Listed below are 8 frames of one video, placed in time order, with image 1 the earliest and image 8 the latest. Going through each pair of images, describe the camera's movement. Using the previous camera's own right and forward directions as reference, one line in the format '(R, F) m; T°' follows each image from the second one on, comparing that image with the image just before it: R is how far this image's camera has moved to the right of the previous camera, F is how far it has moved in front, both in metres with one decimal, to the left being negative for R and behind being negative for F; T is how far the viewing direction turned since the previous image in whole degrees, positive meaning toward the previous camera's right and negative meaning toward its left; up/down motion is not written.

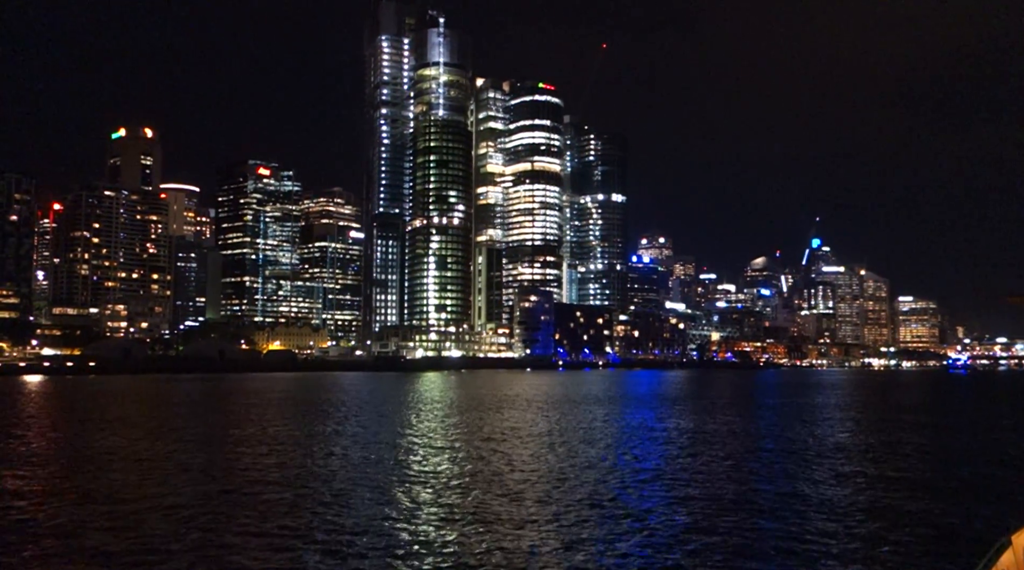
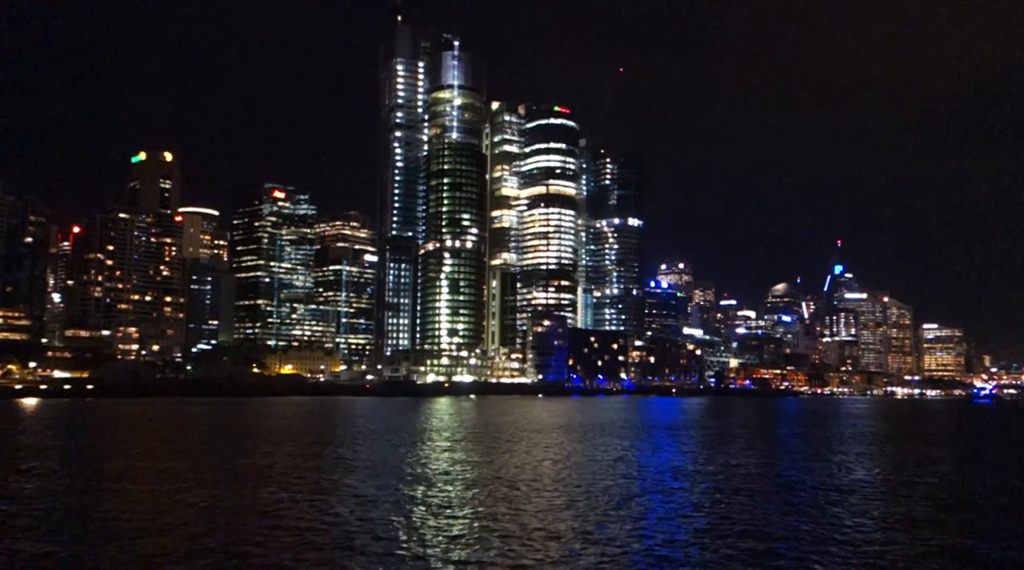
(+0.6, +2.5) m; -1°
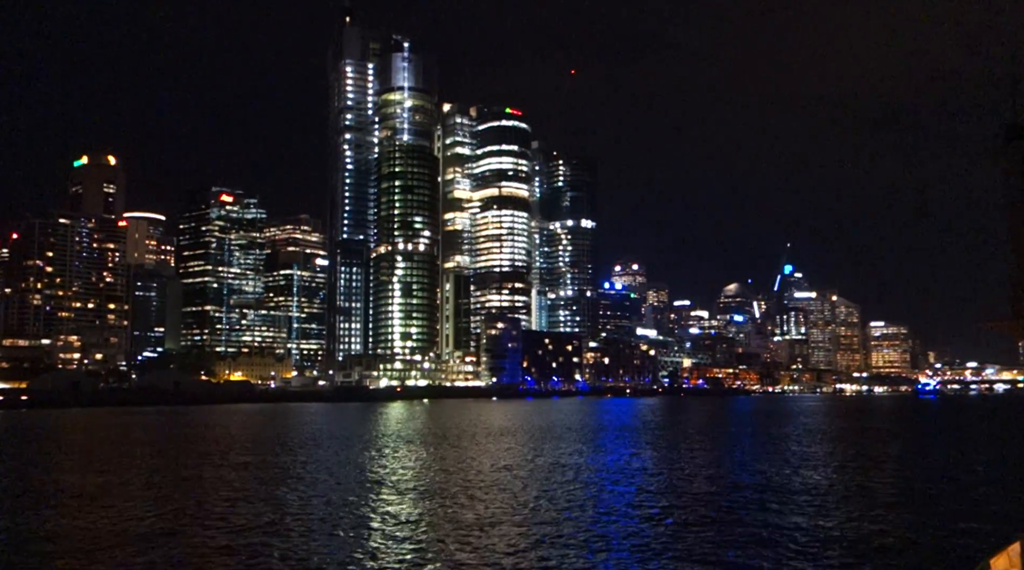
(+0.2, +0.9) m; +3°
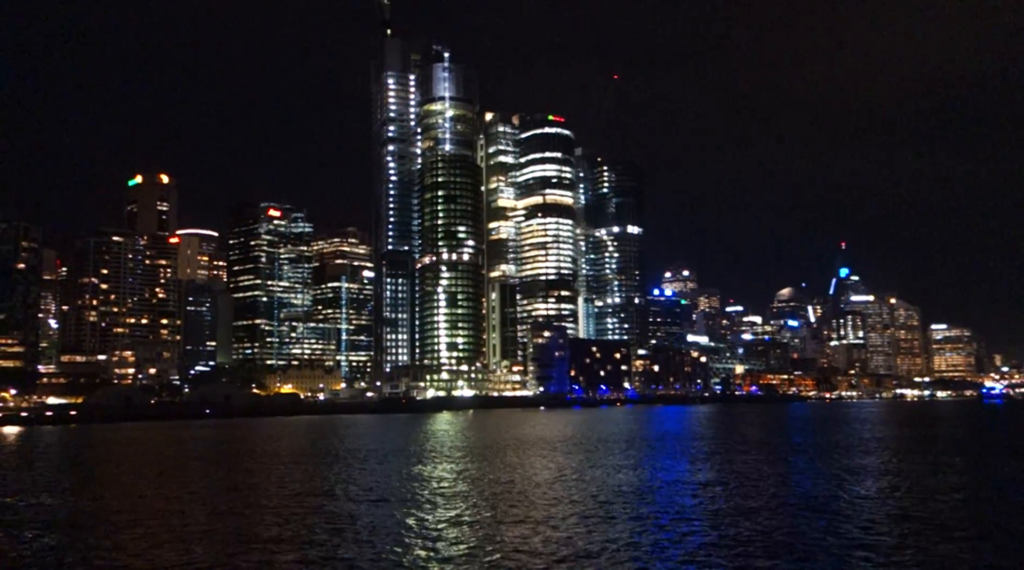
(+0.4, +1.6) m; -3°
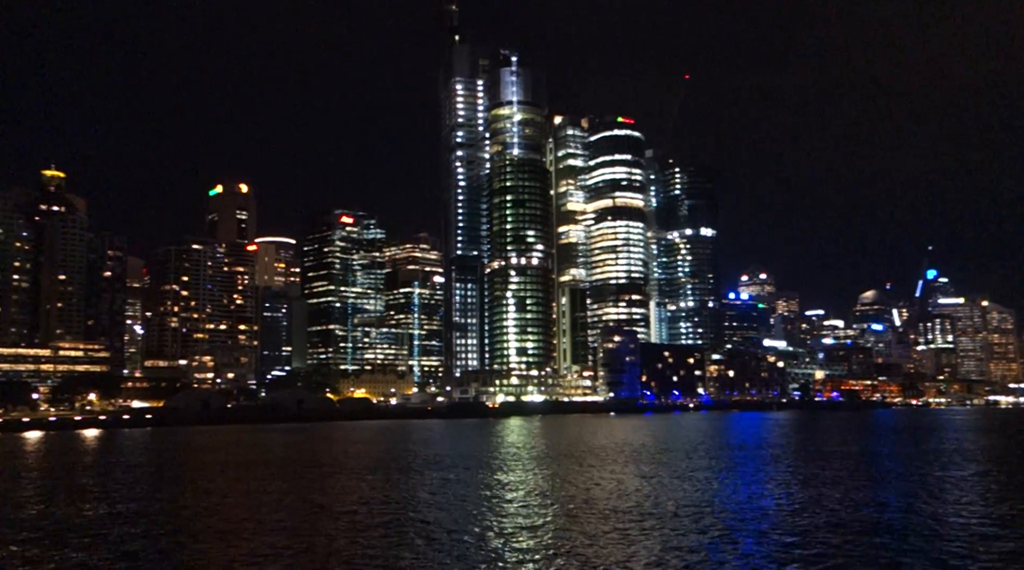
(+0.4, +1.2) m; -5°
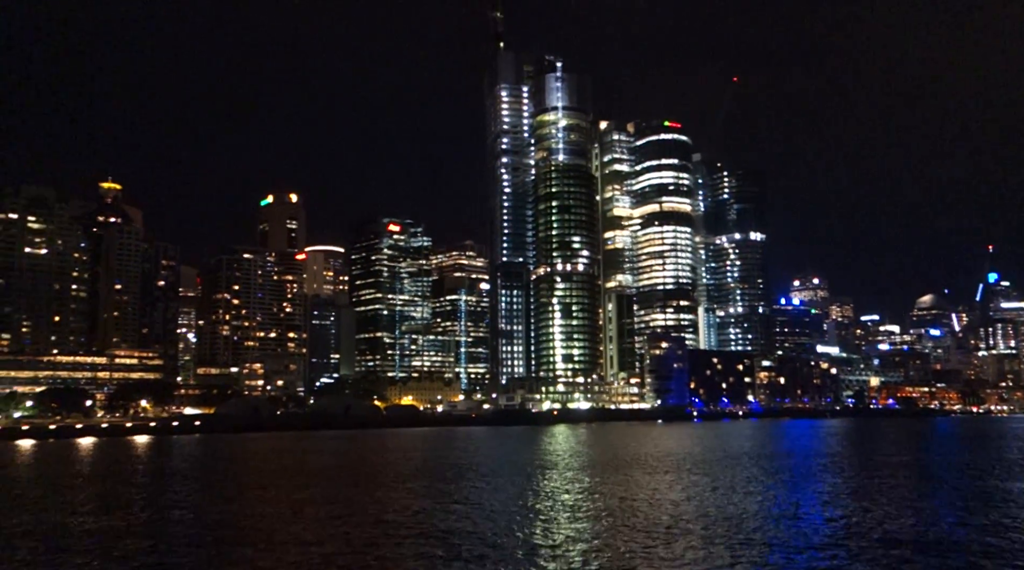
(+0.3, +0.6) m; -3°
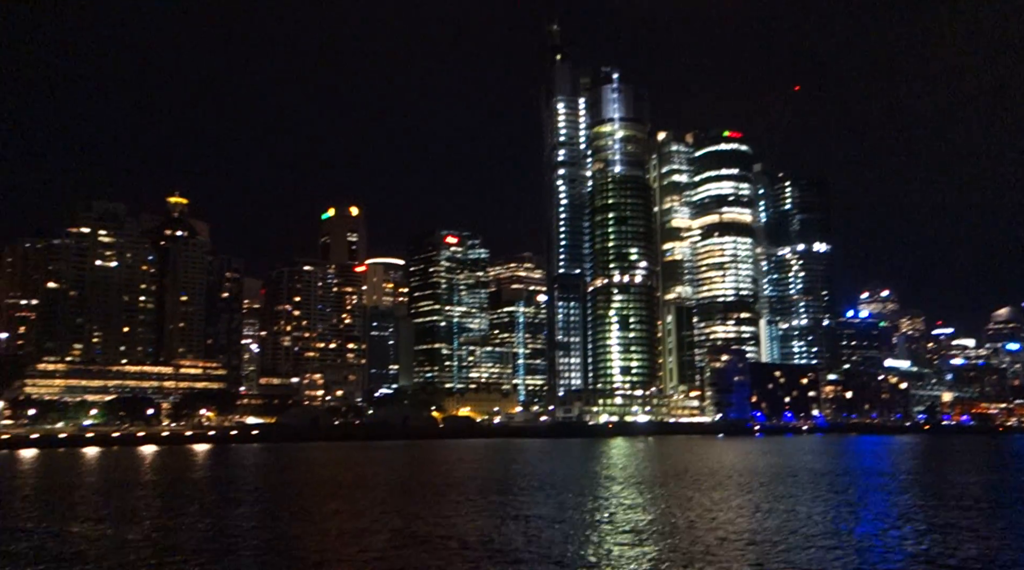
(+0.2, +0.7) m; -4°
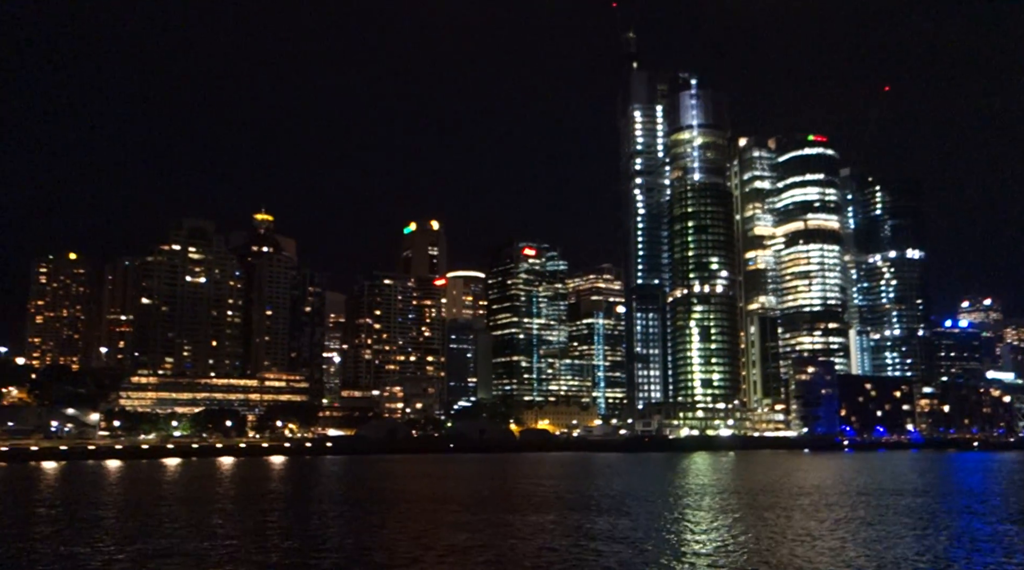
(+0.6, +1.5) m; -5°
